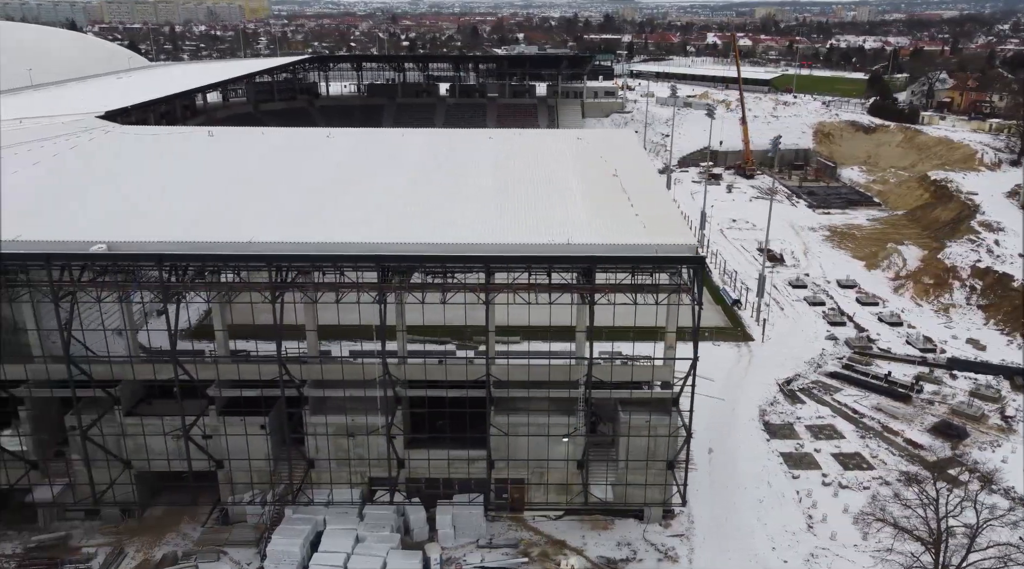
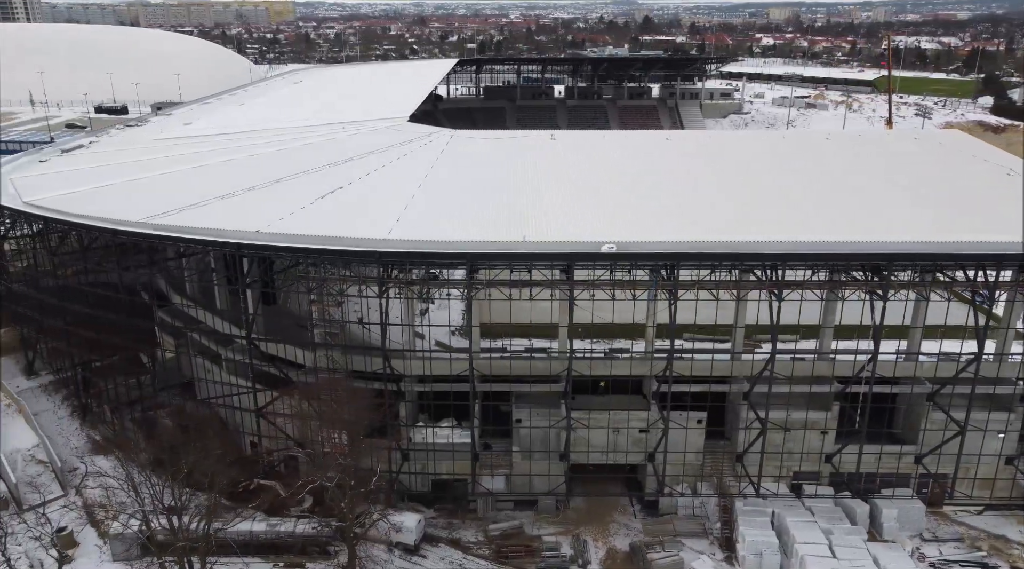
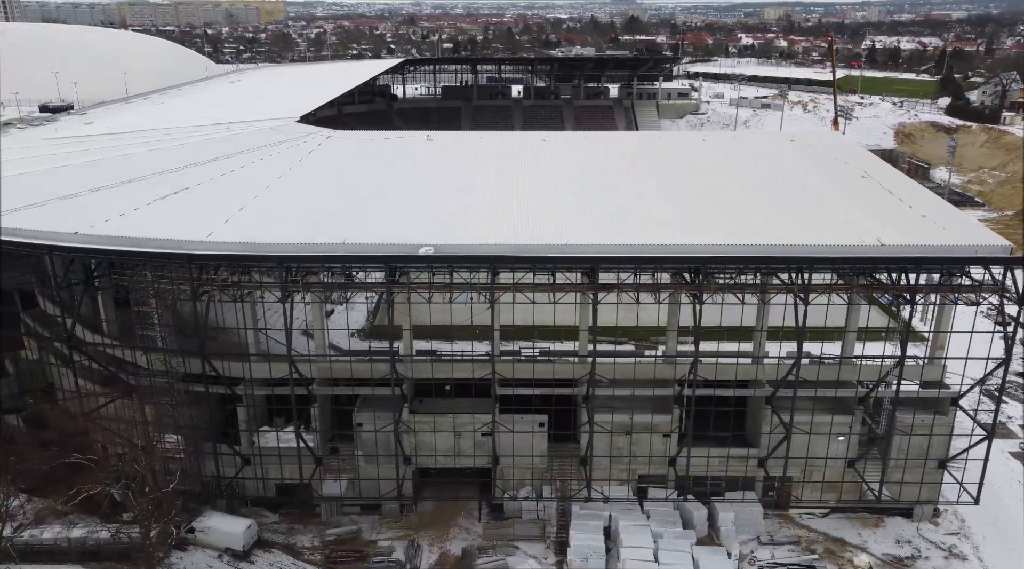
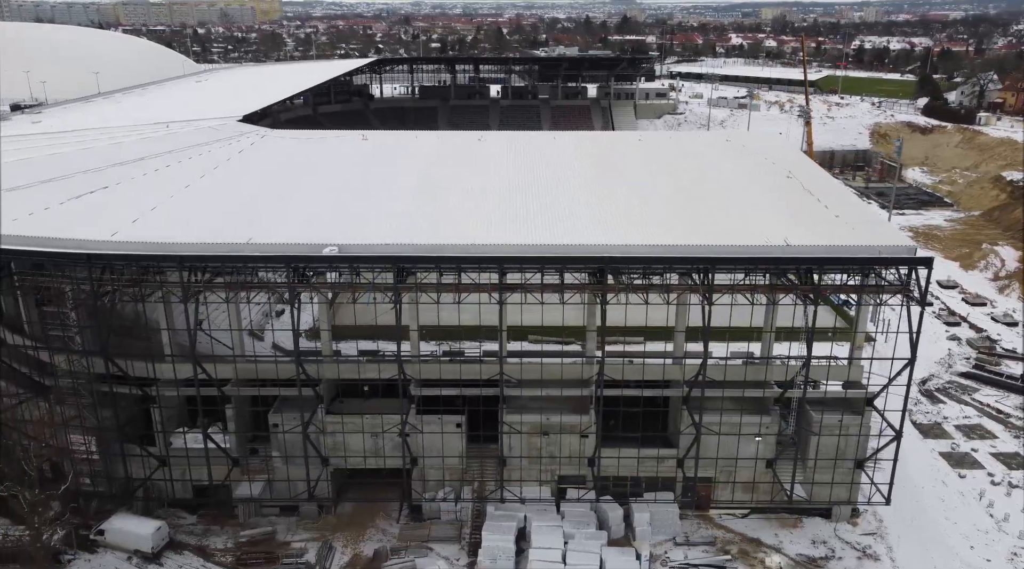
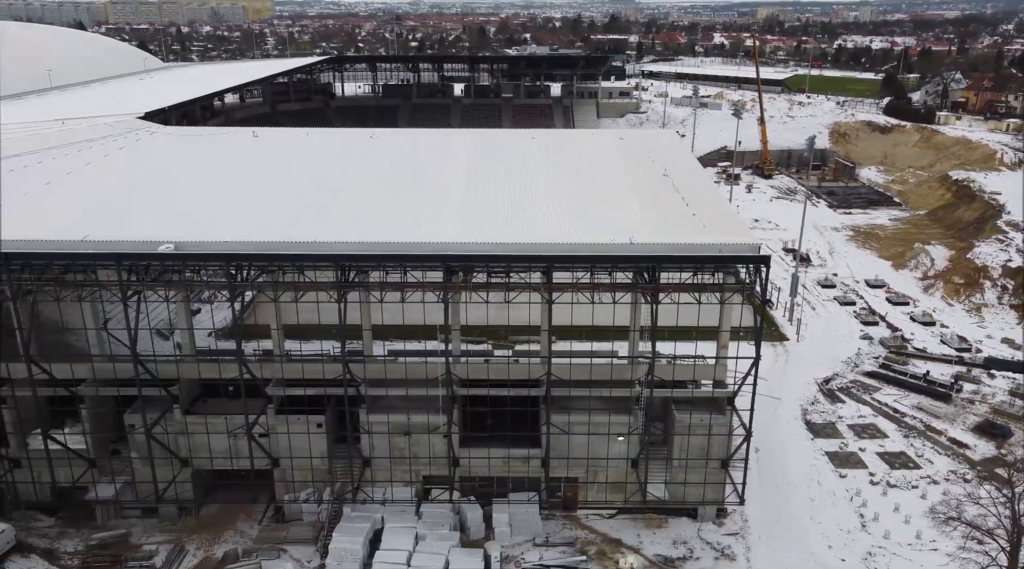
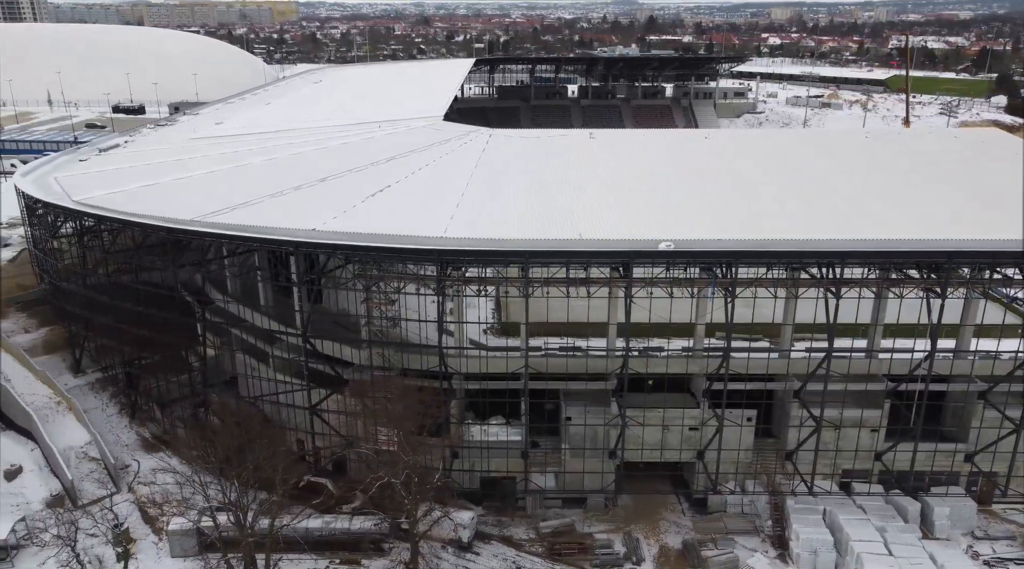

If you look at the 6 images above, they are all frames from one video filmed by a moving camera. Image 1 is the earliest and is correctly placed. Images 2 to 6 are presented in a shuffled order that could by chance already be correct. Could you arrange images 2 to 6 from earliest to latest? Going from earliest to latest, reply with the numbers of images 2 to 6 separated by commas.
5, 4, 3, 2, 6
